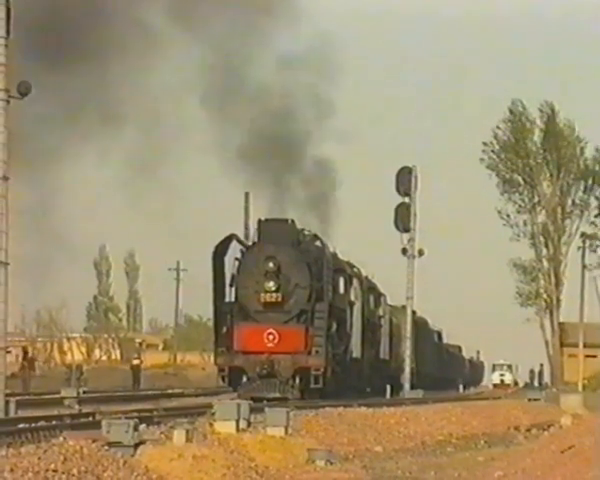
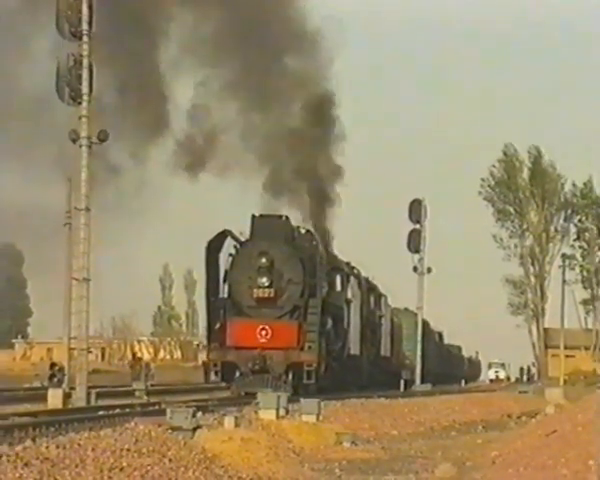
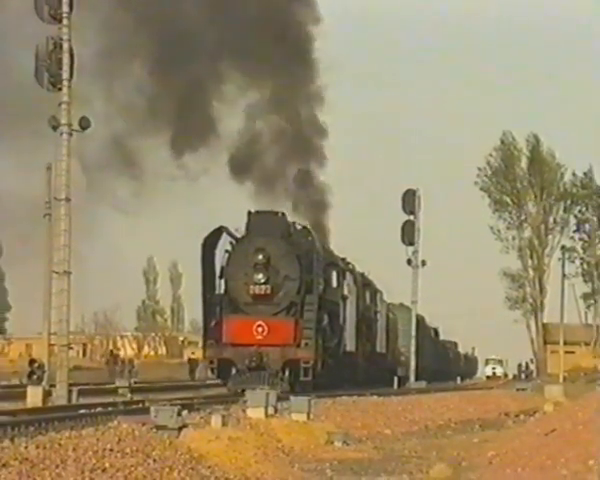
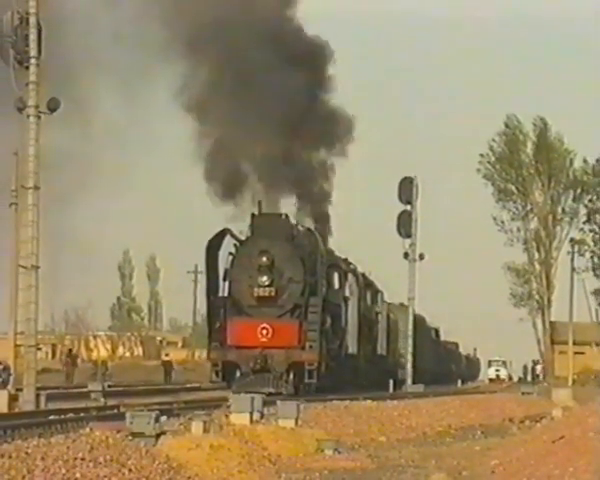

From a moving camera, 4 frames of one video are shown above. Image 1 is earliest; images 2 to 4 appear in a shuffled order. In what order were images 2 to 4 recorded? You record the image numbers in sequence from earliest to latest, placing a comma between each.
4, 3, 2
